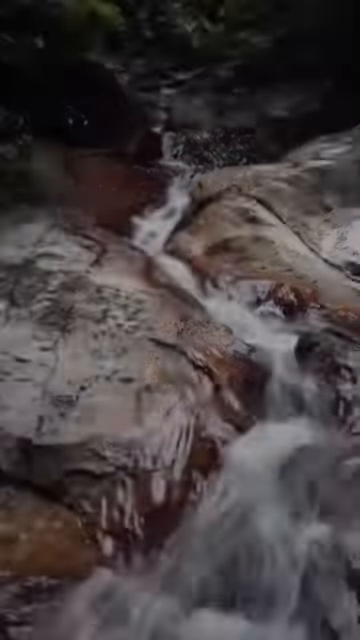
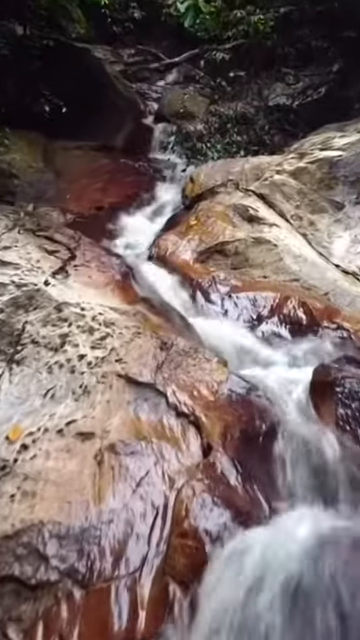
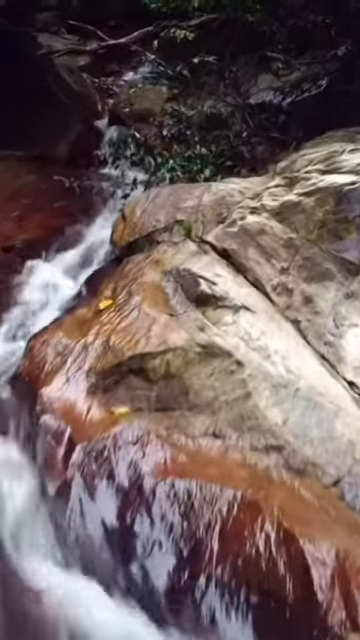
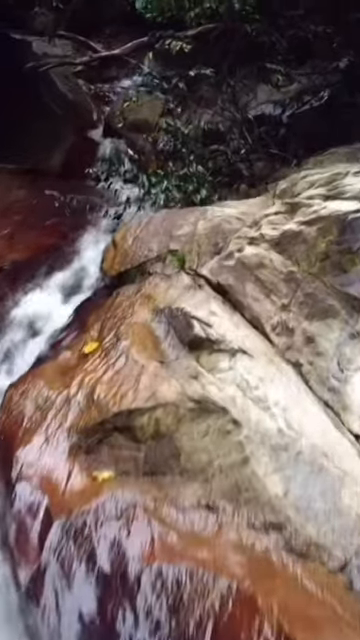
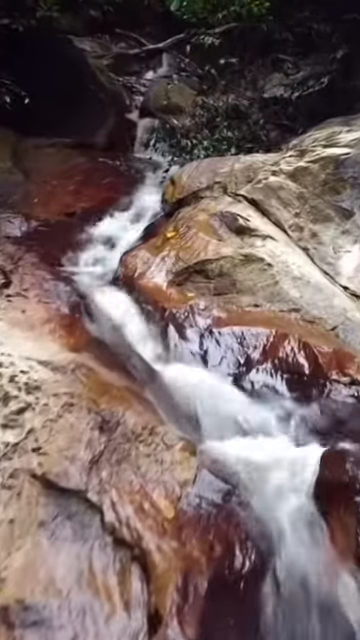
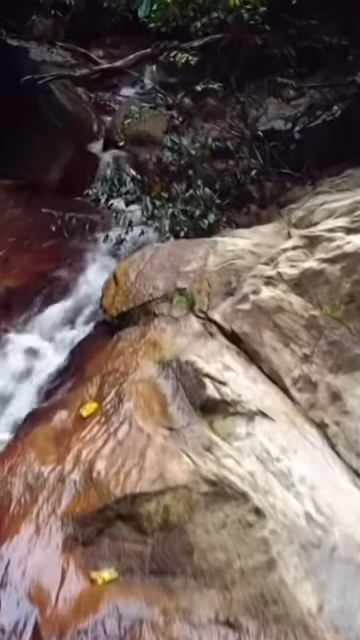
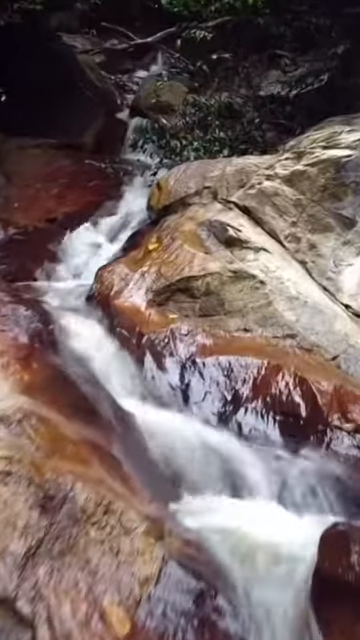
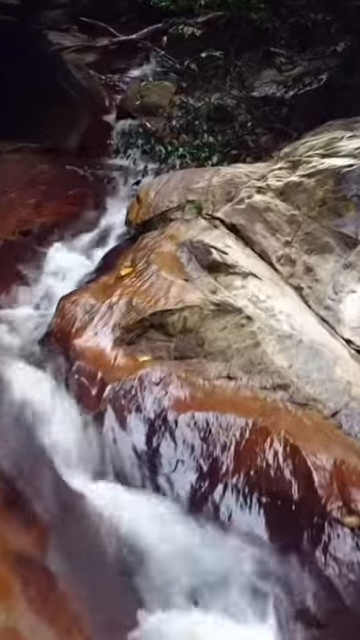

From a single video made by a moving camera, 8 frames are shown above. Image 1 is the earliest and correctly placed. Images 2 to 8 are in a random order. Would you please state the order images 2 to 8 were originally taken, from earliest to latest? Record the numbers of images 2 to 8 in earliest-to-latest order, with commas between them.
2, 5, 7, 8, 3, 4, 6
